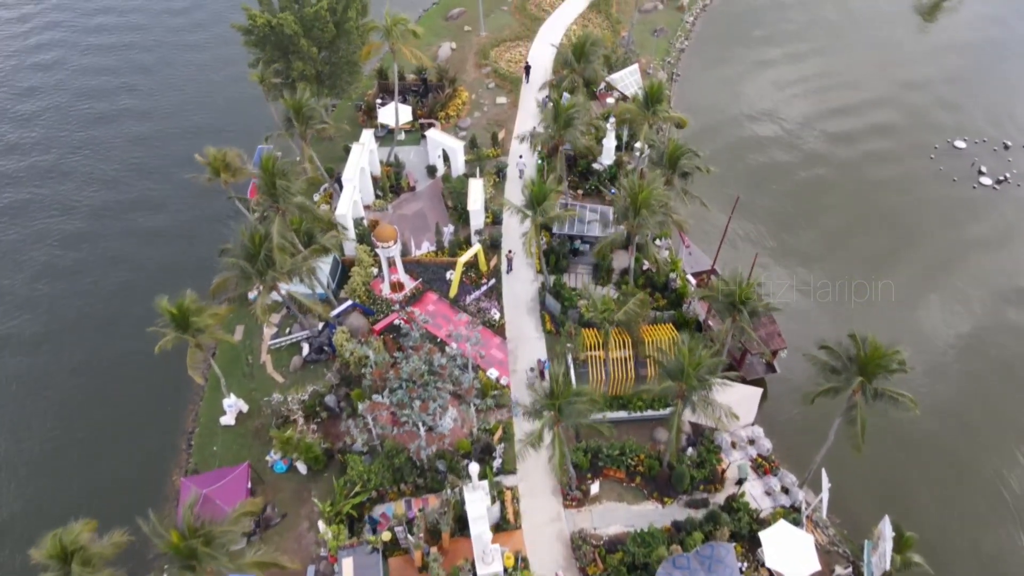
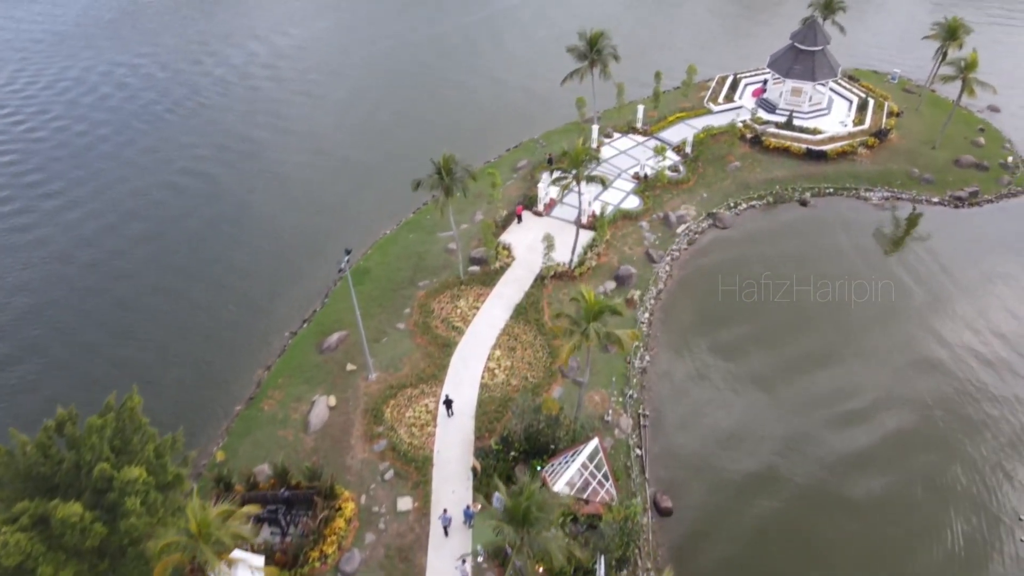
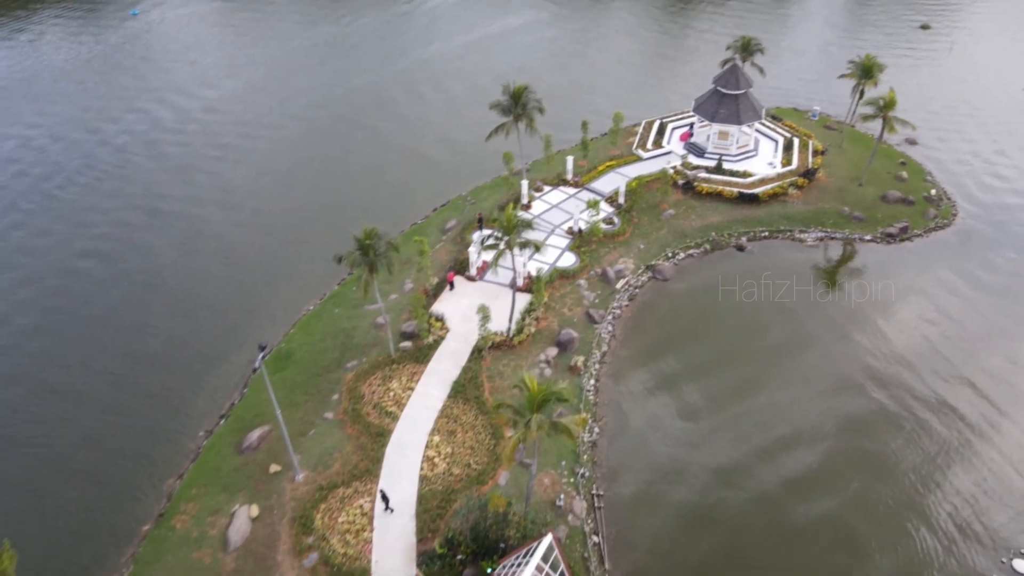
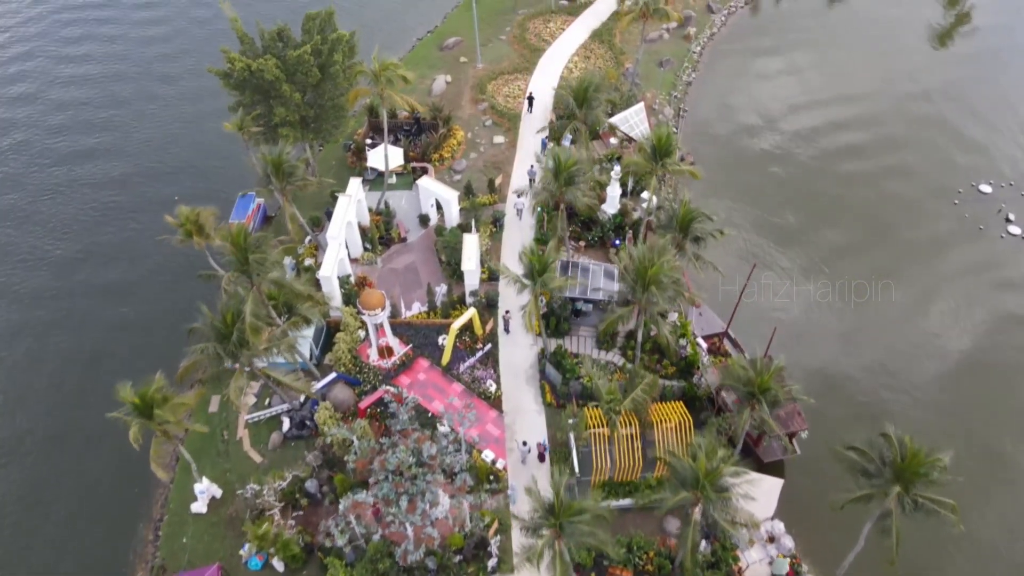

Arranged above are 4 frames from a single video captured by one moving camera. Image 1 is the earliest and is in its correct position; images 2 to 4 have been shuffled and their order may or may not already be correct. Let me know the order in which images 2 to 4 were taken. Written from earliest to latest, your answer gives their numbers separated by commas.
4, 2, 3
